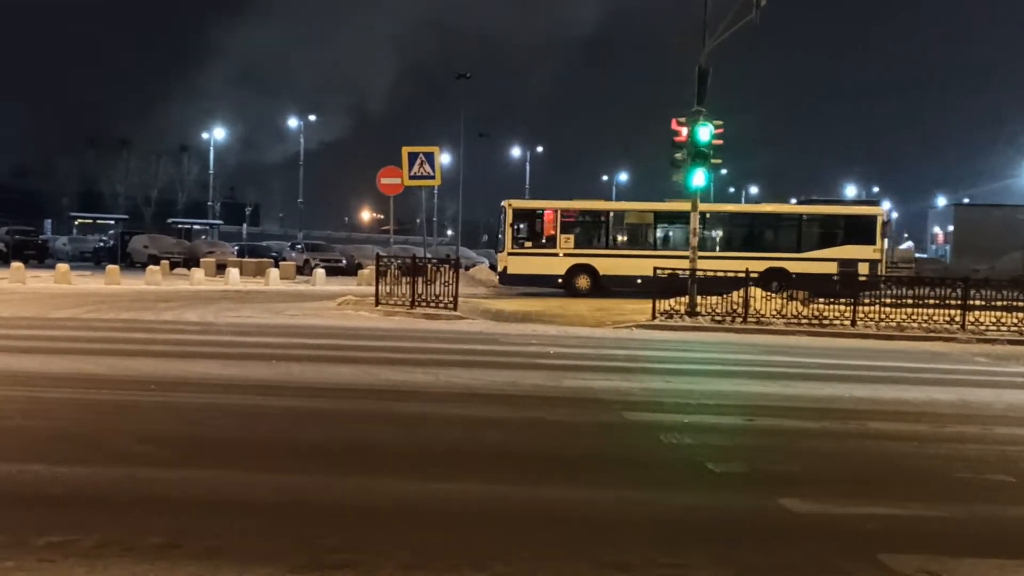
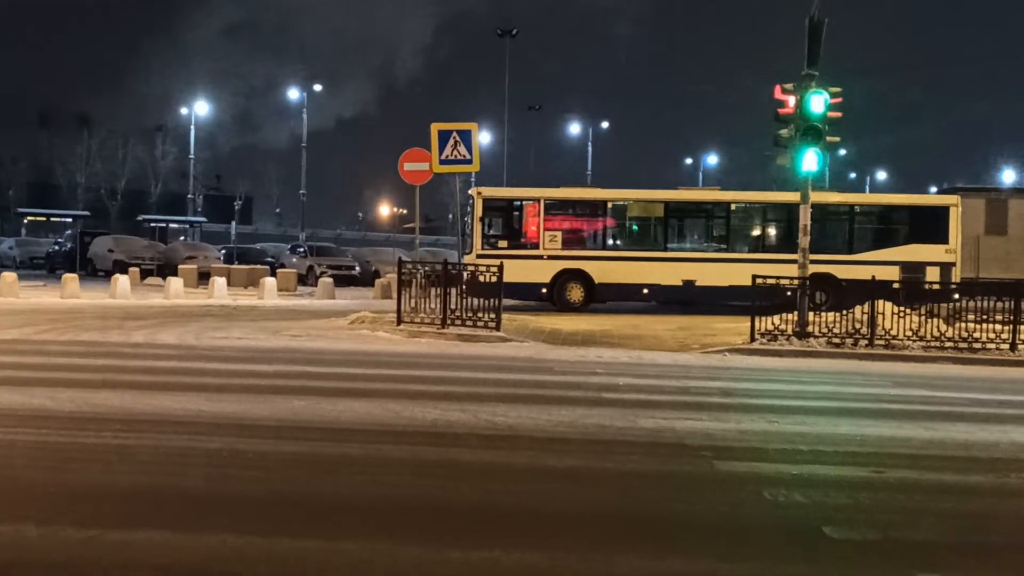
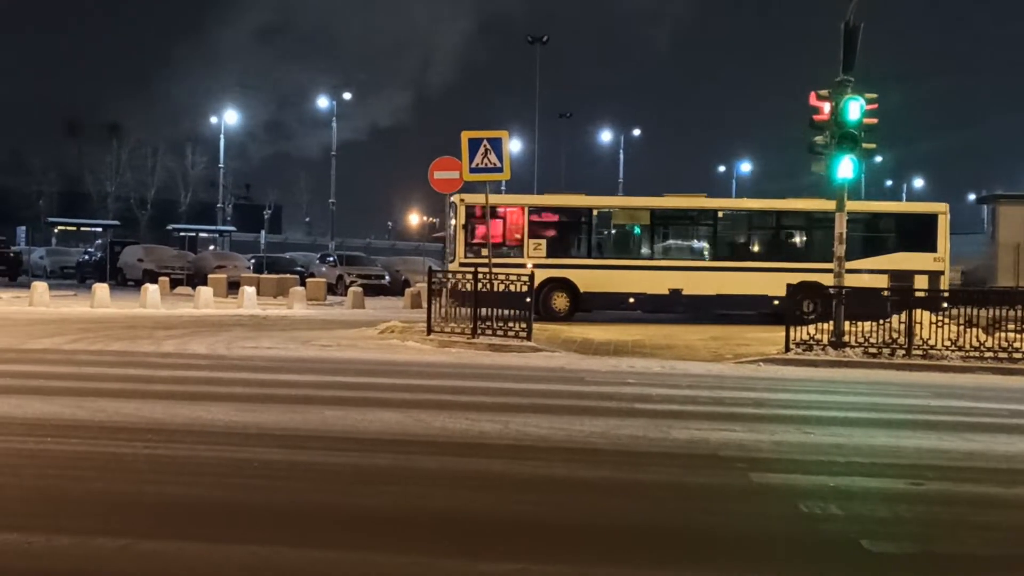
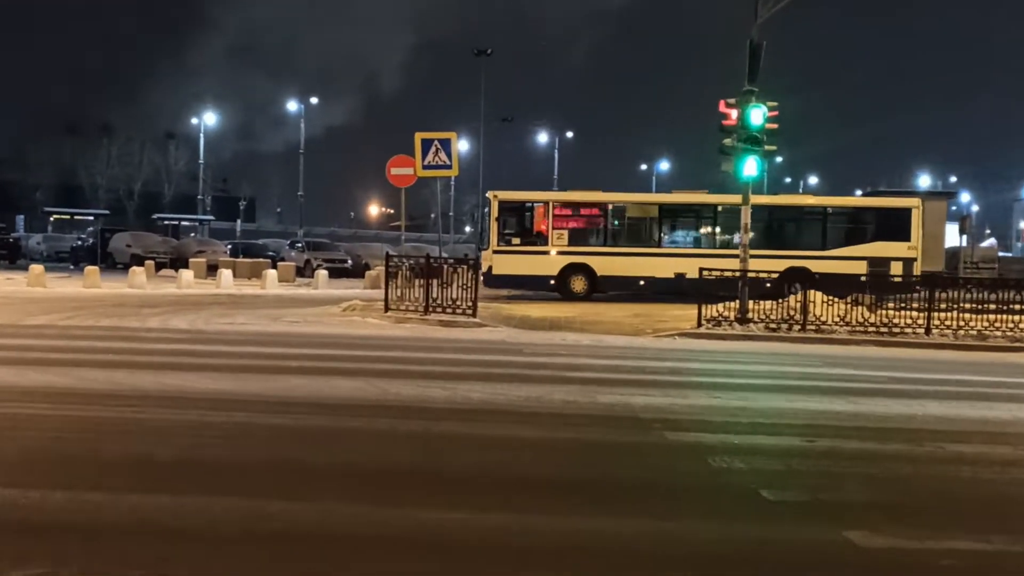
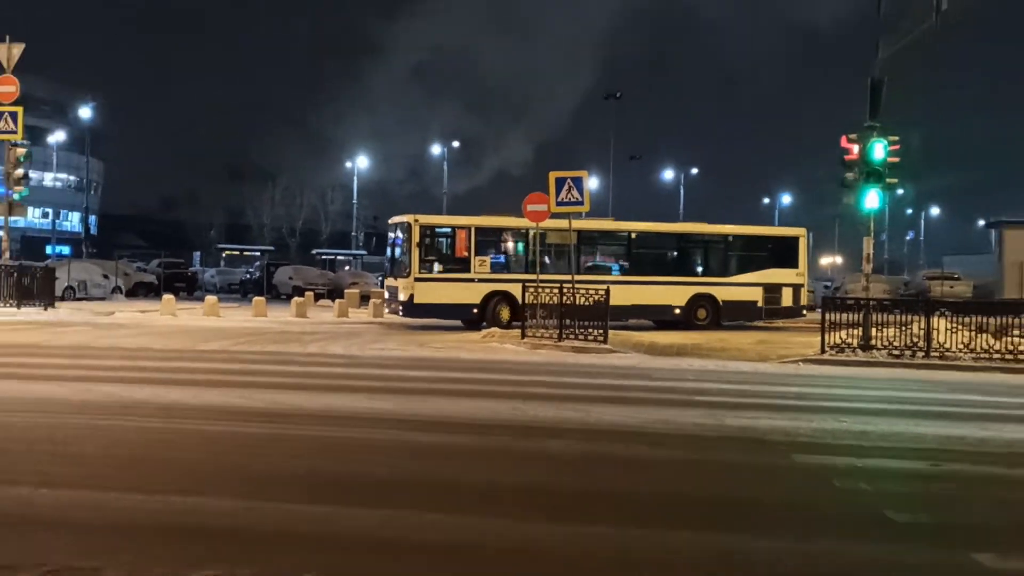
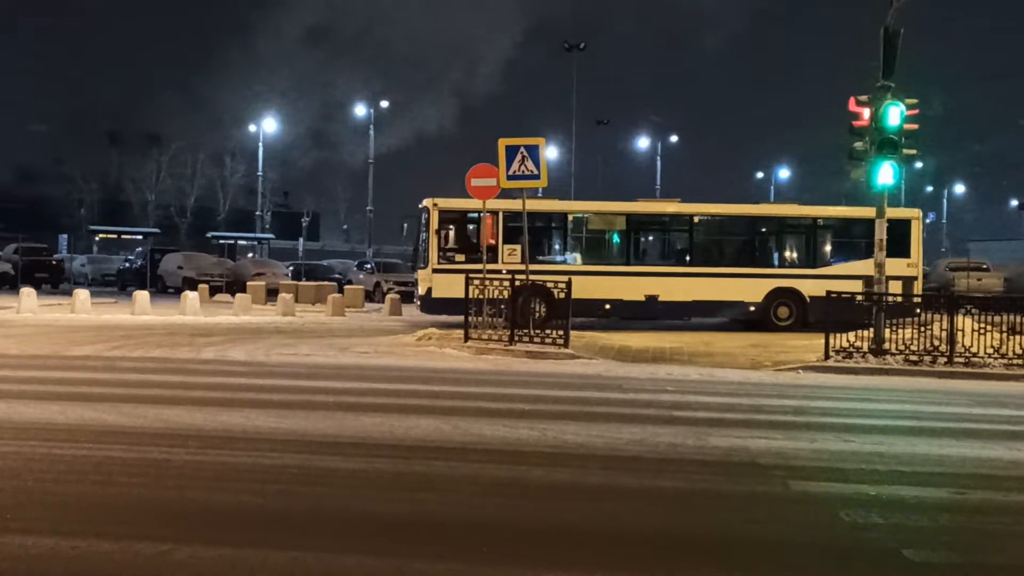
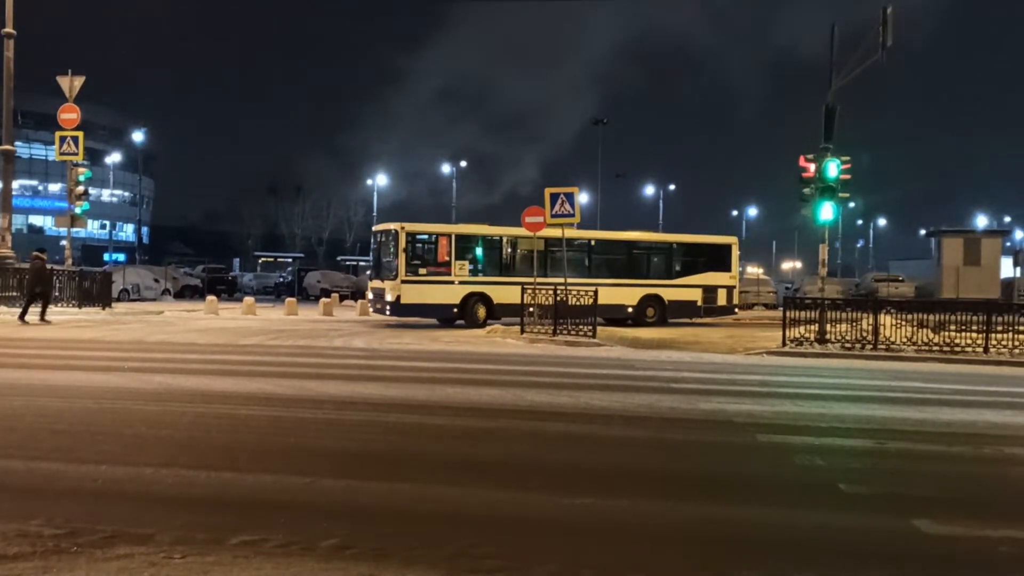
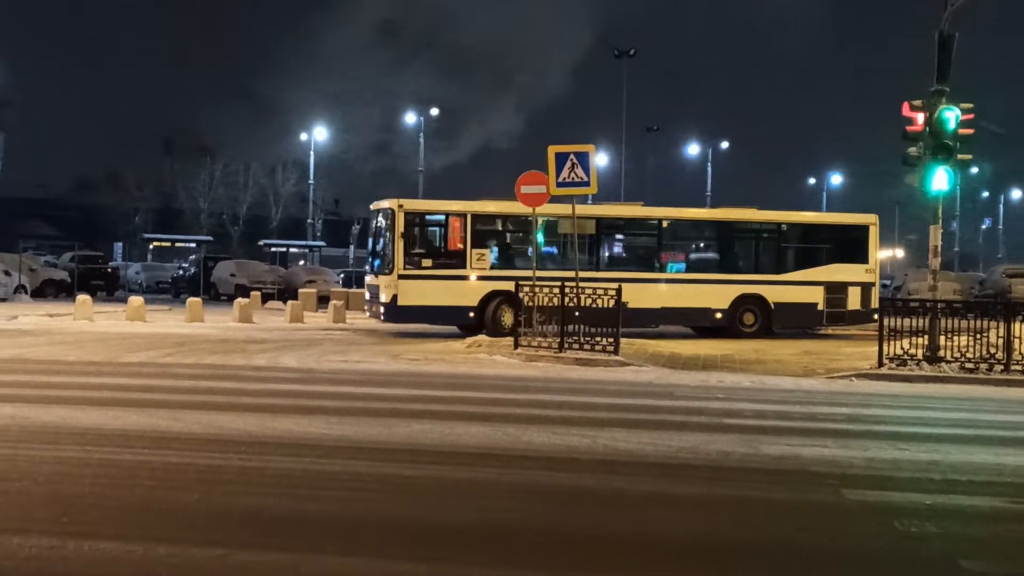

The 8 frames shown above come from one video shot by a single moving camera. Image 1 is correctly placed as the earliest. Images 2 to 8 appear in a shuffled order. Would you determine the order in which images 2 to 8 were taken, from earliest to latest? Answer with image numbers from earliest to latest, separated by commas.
4, 2, 3, 6, 8, 5, 7
